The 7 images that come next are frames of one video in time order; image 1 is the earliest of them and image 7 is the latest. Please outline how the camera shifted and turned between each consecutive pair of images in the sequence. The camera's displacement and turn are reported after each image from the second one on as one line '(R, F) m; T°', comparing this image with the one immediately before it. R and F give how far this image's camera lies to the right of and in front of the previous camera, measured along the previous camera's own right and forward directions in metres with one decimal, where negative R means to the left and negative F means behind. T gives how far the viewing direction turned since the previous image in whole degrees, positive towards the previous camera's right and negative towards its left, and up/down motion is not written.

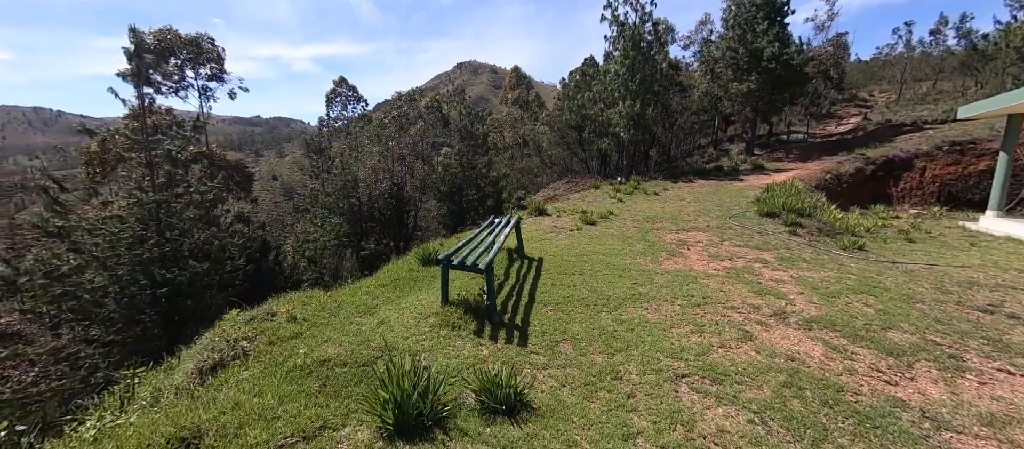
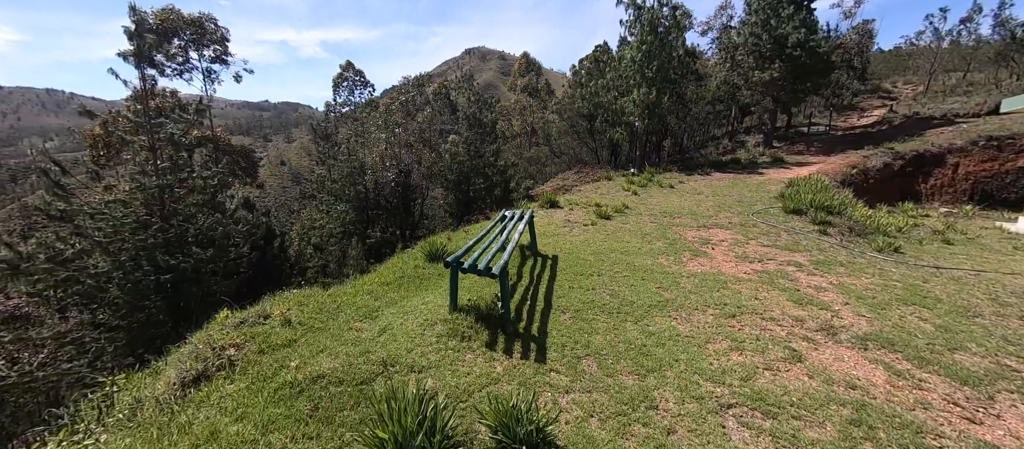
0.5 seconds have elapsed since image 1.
(-0.1, +0.4) m; -1°
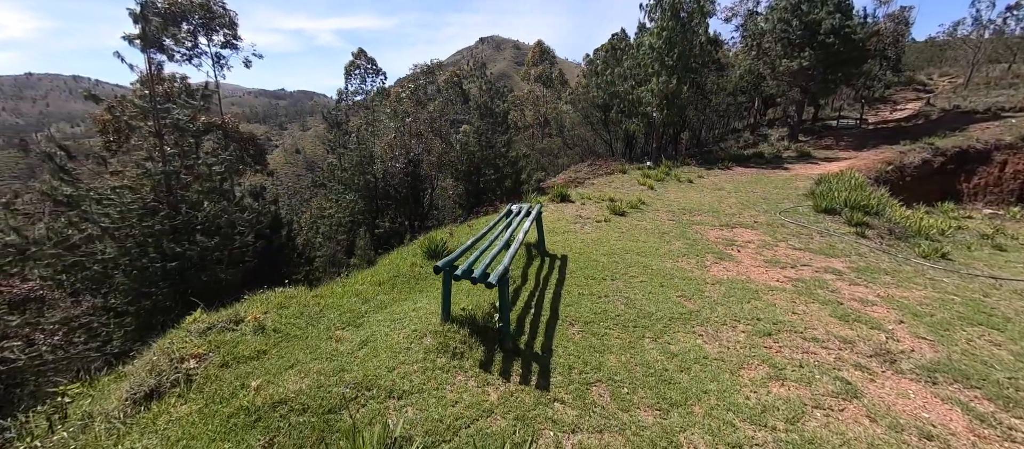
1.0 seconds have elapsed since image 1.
(+0.1, +0.4) m; -2°
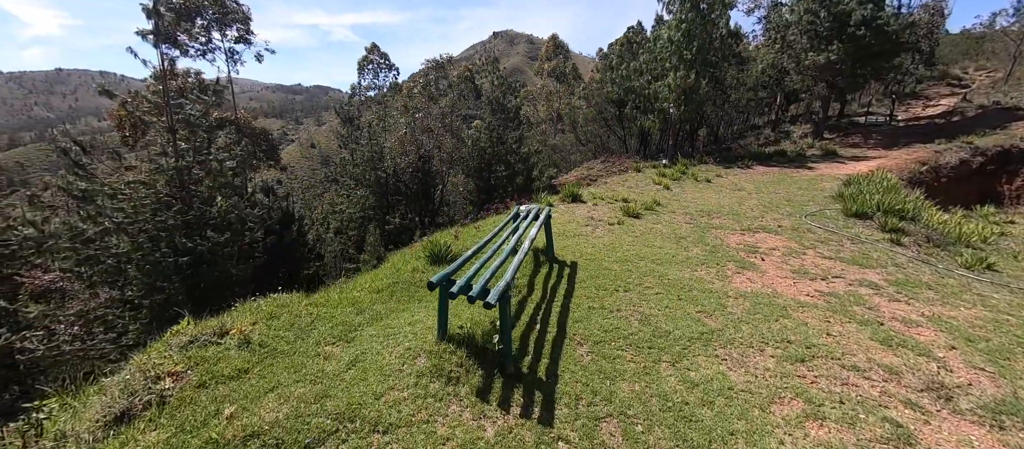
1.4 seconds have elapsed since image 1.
(+0.1, +0.3) m; -2°
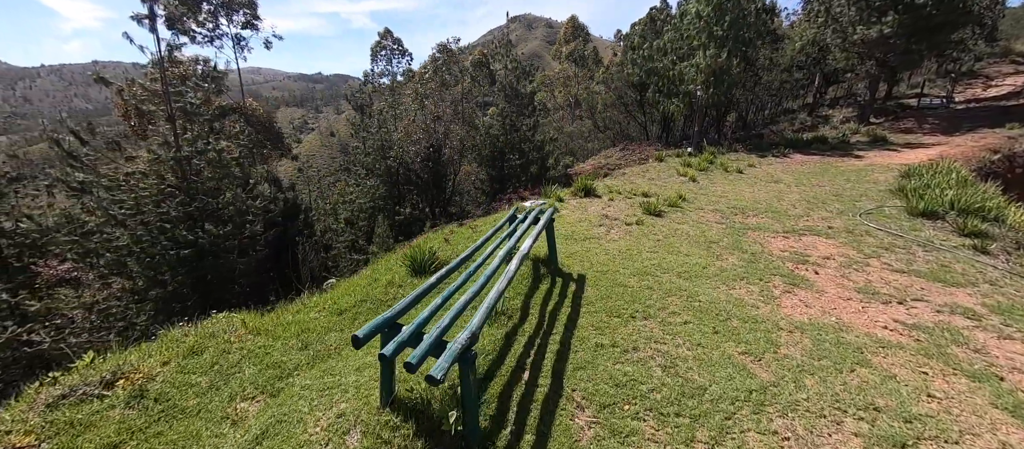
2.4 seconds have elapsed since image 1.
(+0.2, +0.8) m; -3°
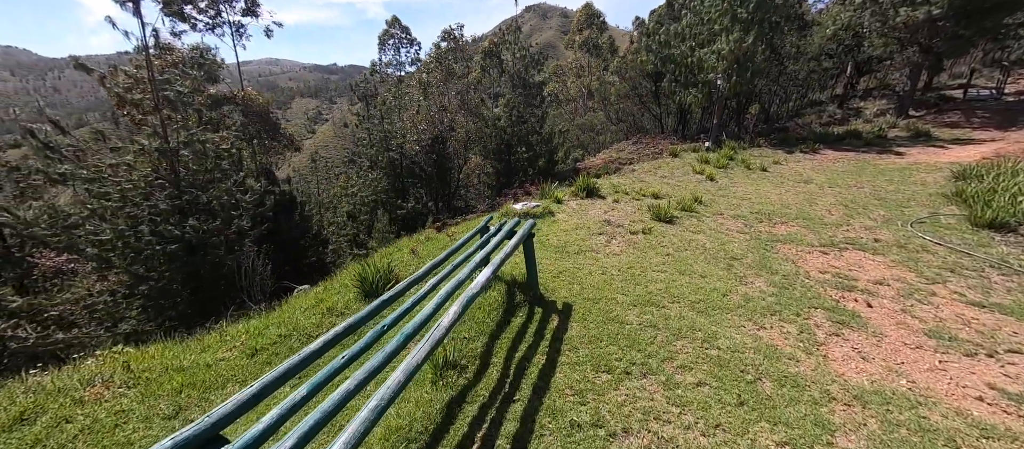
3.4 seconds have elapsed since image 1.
(+0.3, +0.7) m; -2°
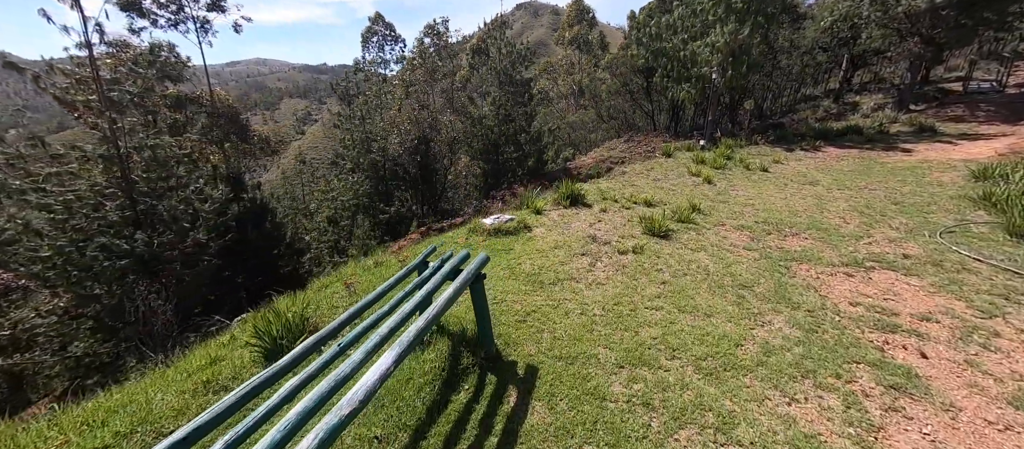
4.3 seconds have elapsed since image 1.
(+0.3, +0.7) m; +1°
